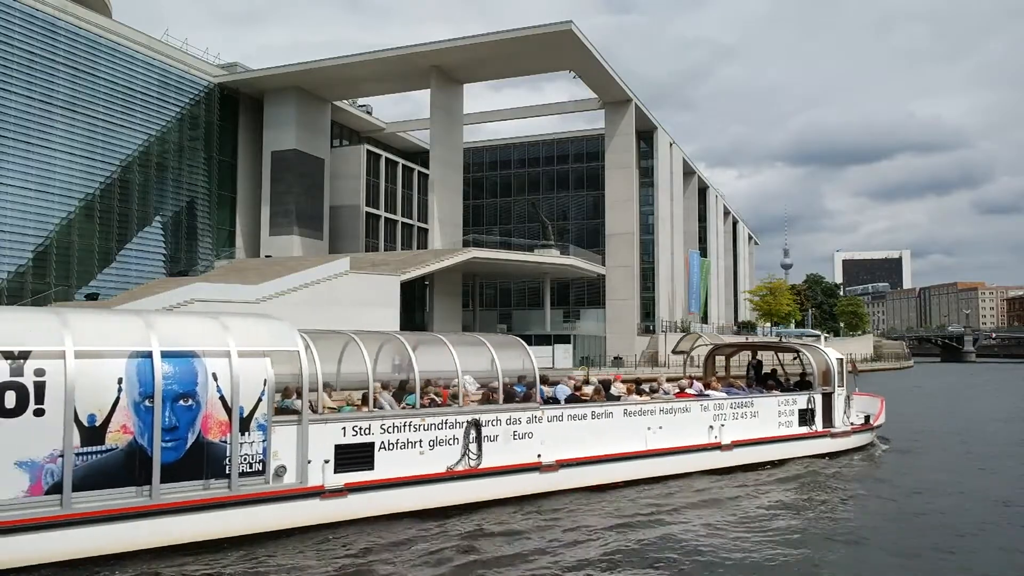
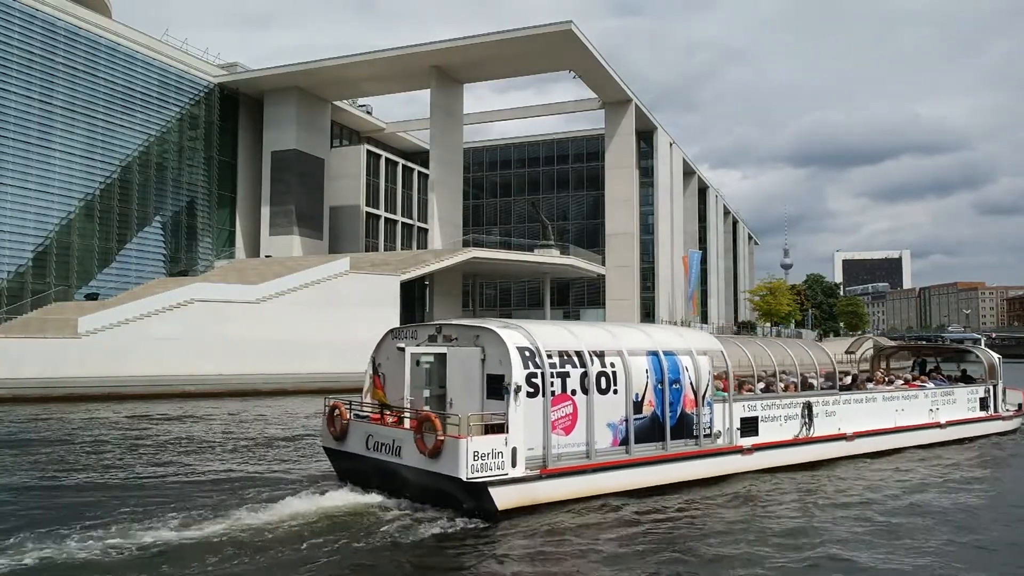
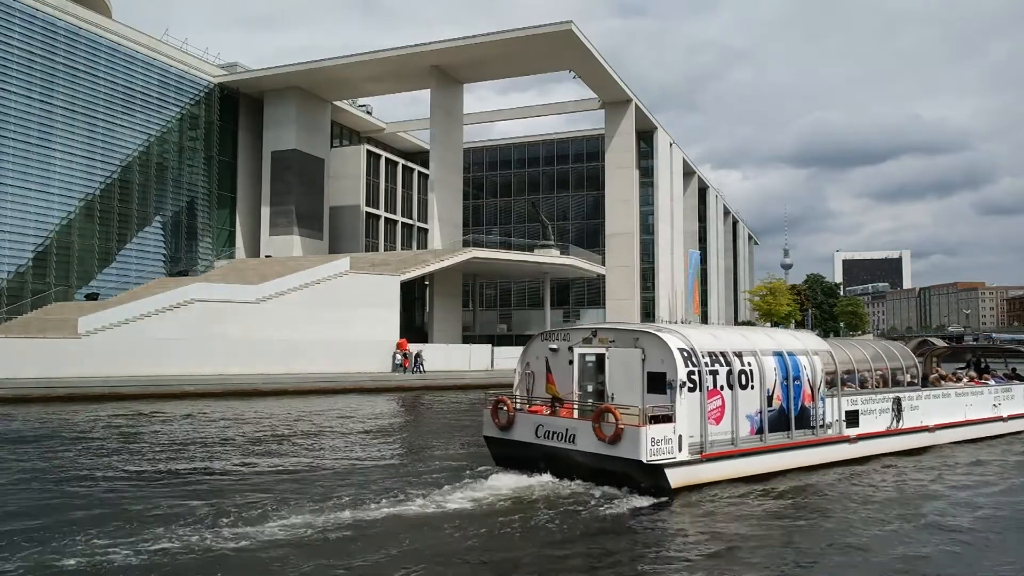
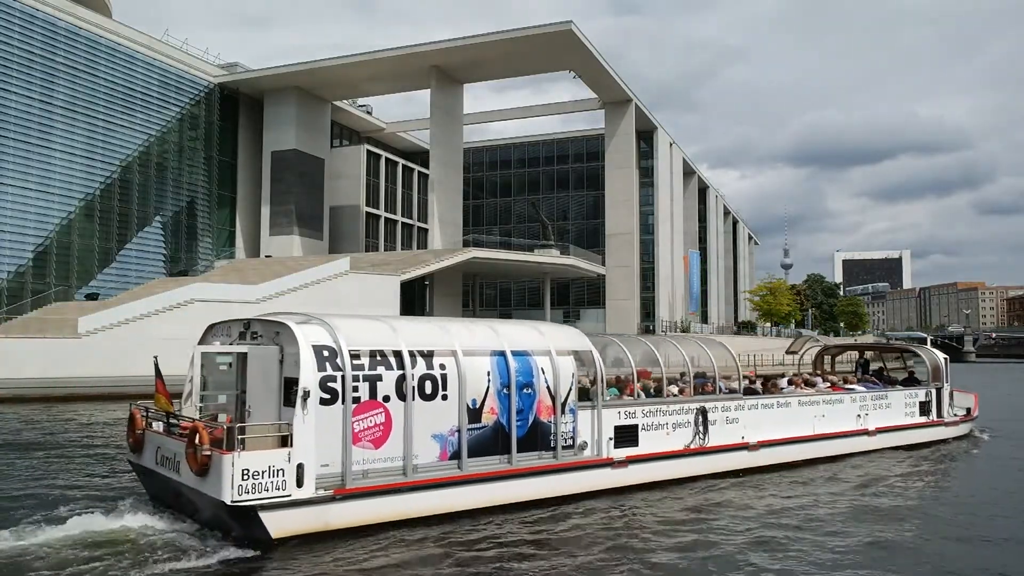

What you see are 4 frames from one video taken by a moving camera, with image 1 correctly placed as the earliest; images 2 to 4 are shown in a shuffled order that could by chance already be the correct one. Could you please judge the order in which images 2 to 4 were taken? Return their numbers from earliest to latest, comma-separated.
4, 2, 3
